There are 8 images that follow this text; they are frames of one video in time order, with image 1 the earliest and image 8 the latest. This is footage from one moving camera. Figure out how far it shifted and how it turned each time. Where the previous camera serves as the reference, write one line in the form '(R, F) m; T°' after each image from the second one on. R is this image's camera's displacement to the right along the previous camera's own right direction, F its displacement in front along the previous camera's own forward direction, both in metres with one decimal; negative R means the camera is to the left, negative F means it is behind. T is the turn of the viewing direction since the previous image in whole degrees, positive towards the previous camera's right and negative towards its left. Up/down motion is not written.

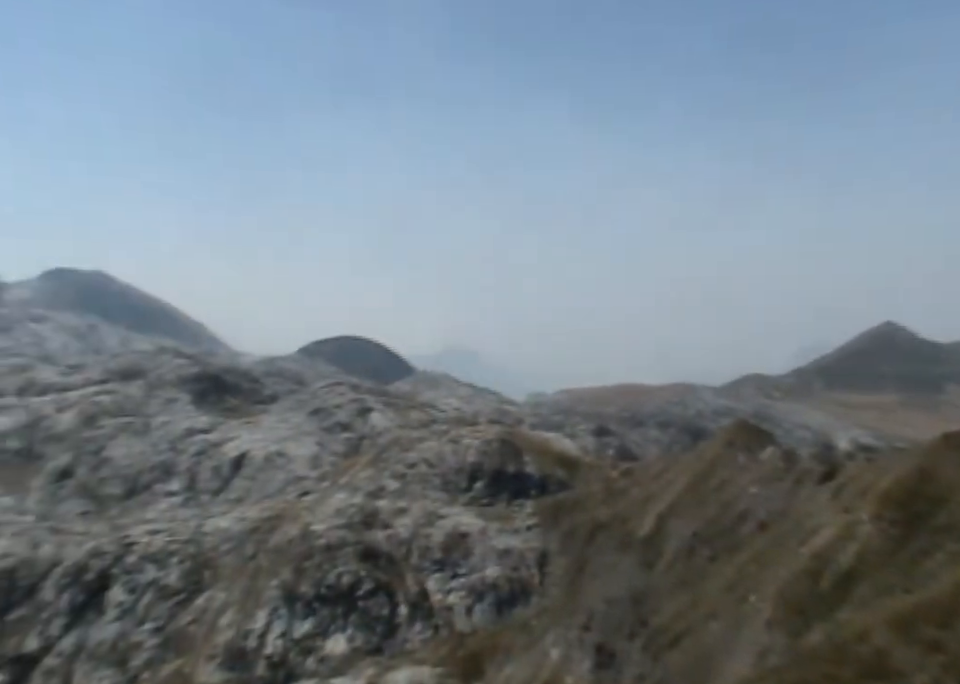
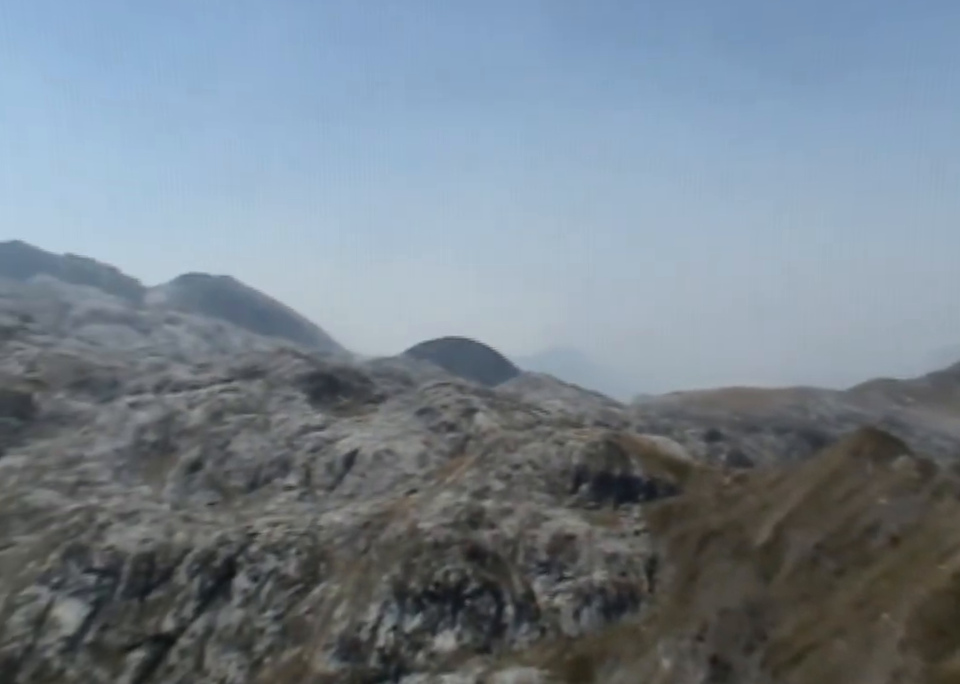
(-0.6, -1.0) m; -7°
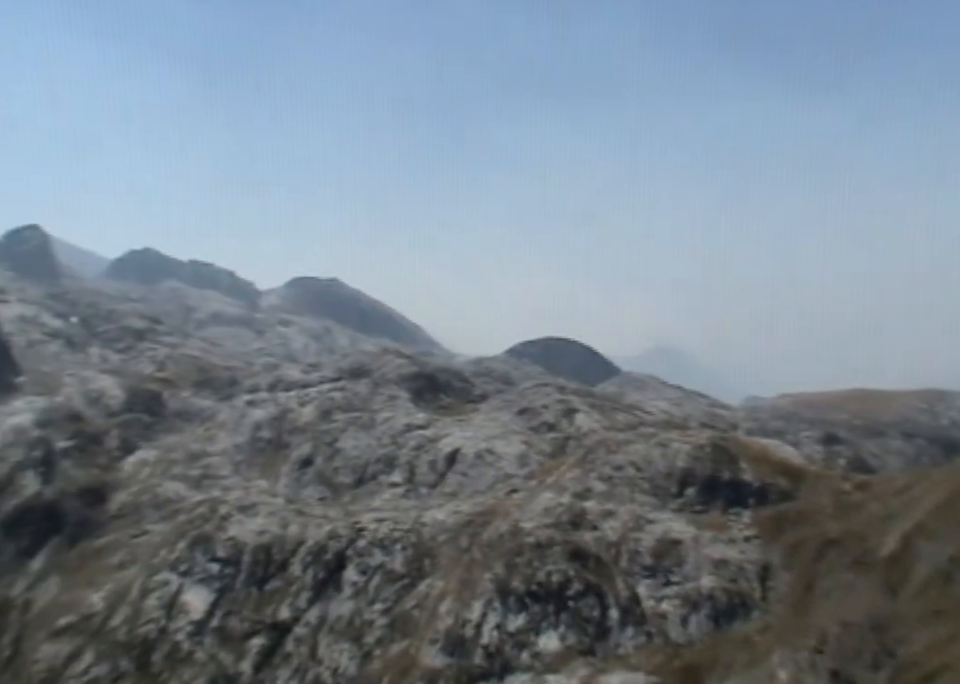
(-0.7, -0.5) m; -7°
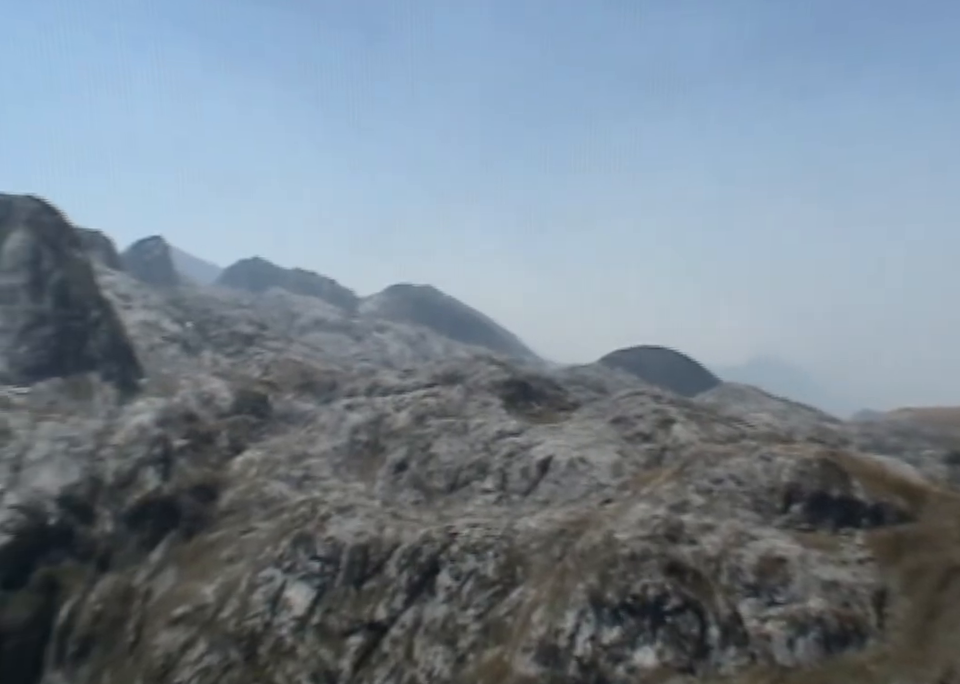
(-0.7, +0.1) m; -6°
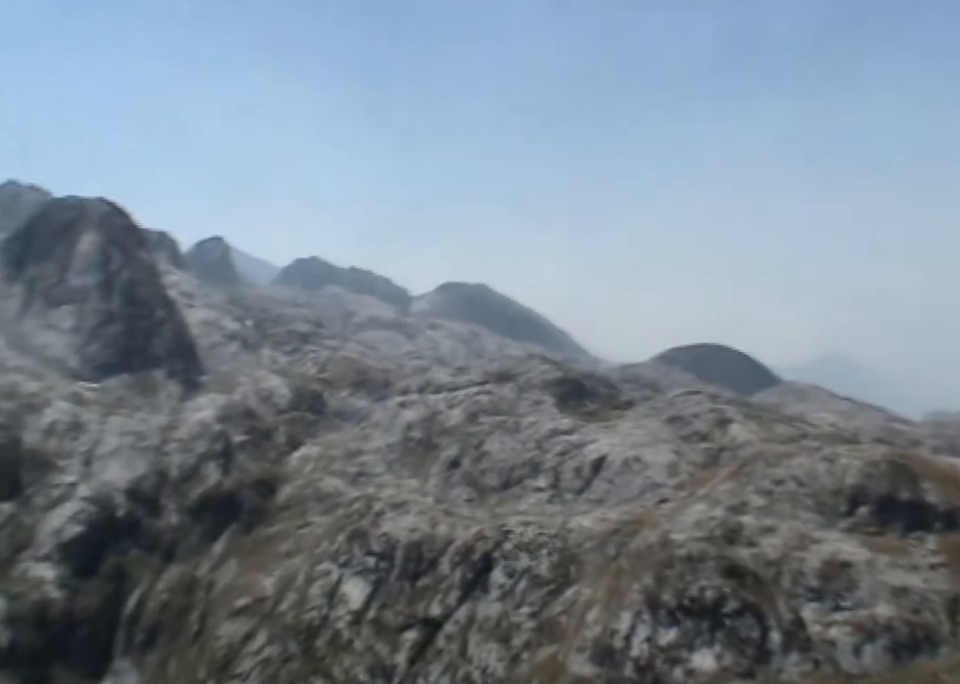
(-0.4, +0.4) m; -3°
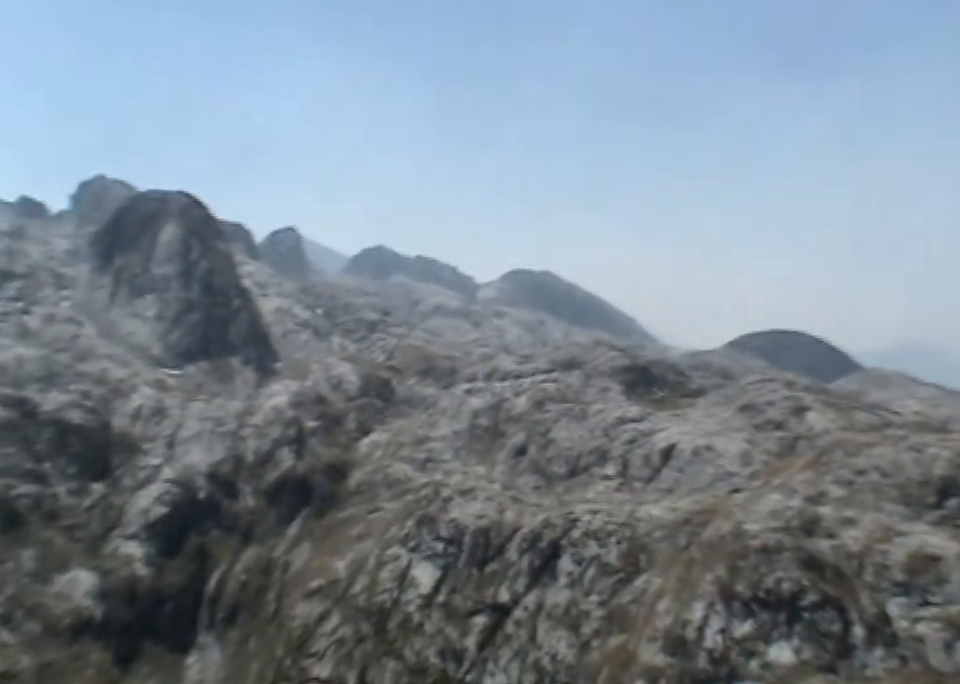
(-0.6, +0.5) m; -4°
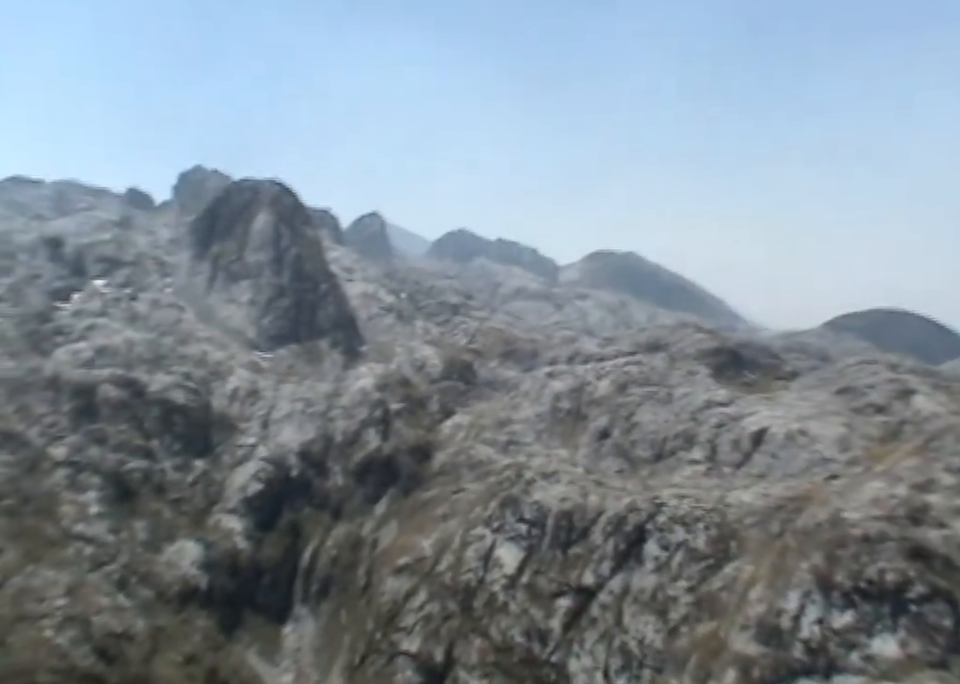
(-0.7, +1.2) m; -5°
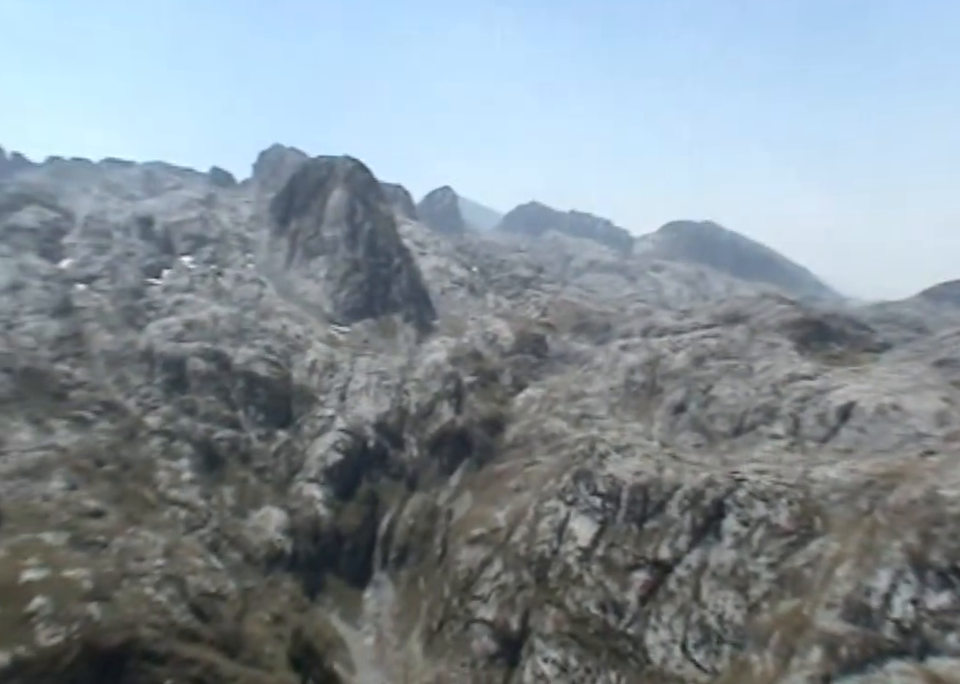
(-0.7, +0.9) m; -5°
